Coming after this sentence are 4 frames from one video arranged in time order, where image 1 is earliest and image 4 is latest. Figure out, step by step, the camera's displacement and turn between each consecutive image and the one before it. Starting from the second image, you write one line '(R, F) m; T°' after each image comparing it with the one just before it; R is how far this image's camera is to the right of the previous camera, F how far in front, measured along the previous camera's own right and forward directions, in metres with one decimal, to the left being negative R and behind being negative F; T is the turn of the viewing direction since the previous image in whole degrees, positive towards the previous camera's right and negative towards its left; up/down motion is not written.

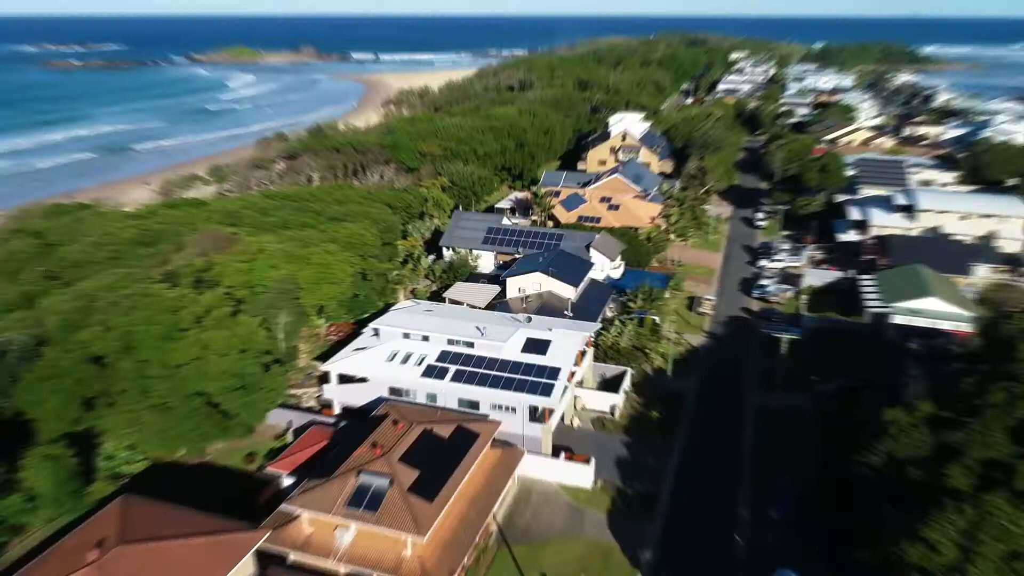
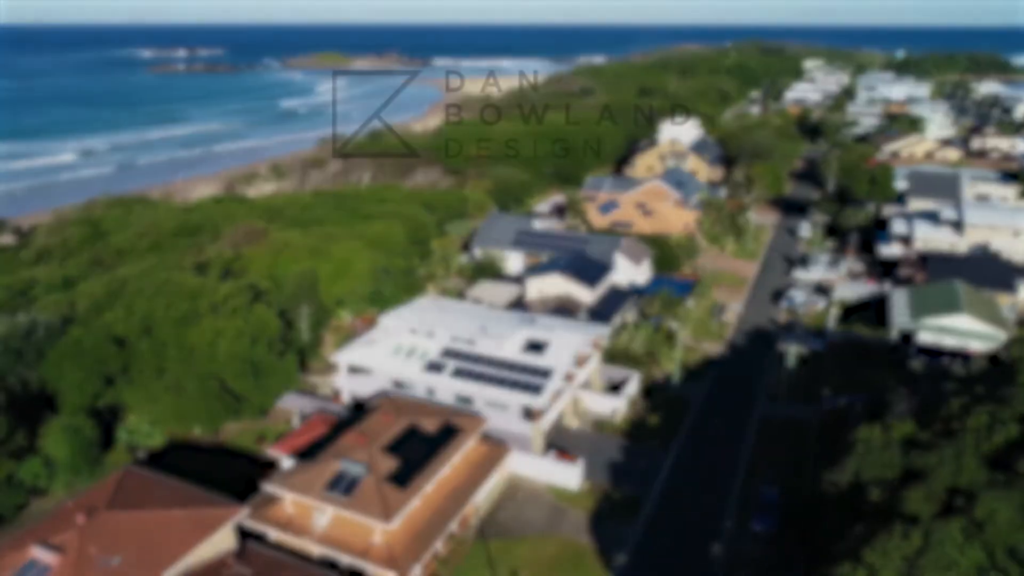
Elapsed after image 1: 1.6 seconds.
(+1.0, -0.2) m; -5°
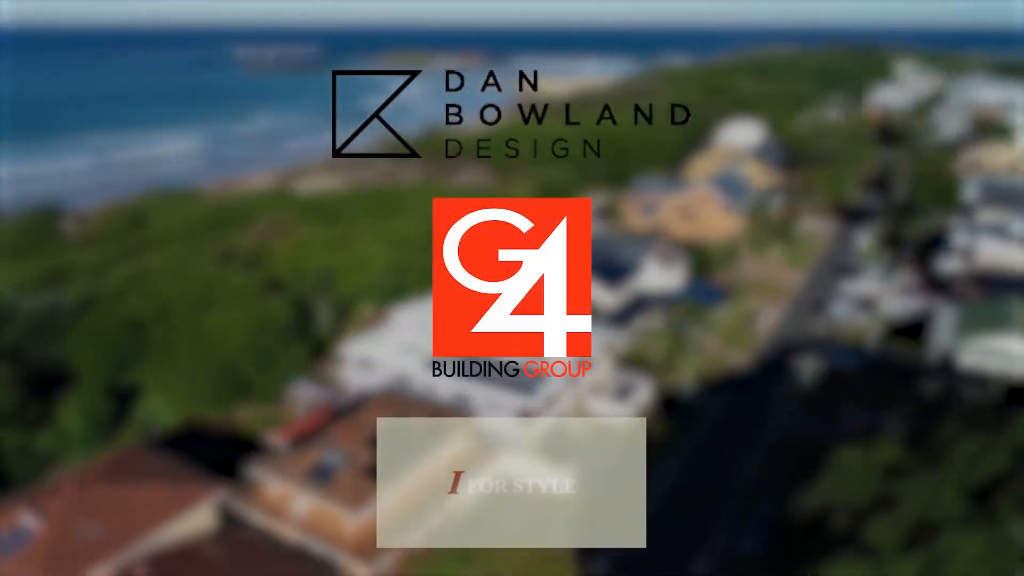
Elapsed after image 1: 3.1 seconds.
(+1.1, +0.1) m; -6°
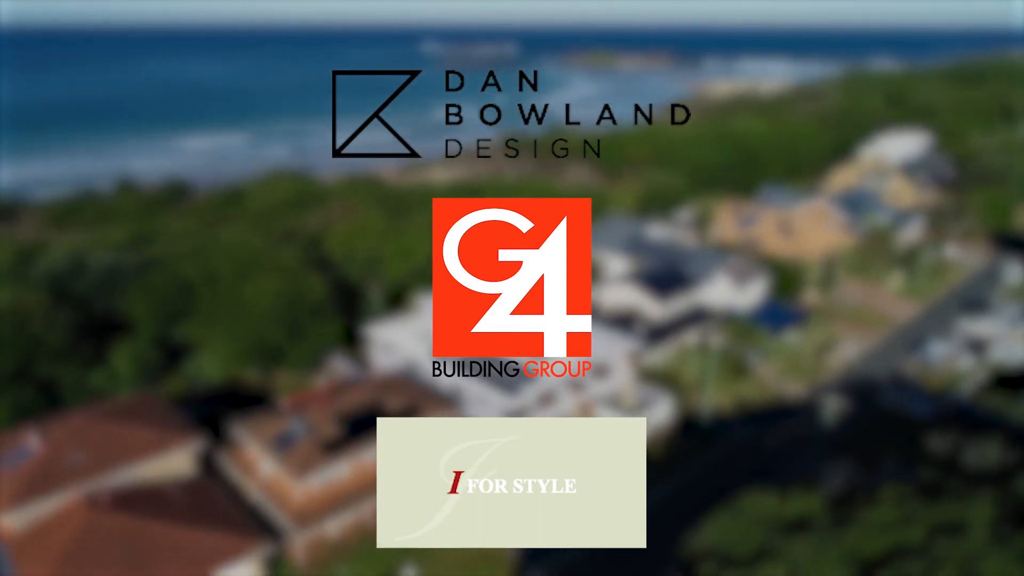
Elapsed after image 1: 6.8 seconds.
(+2.6, +0.3) m; -13°
